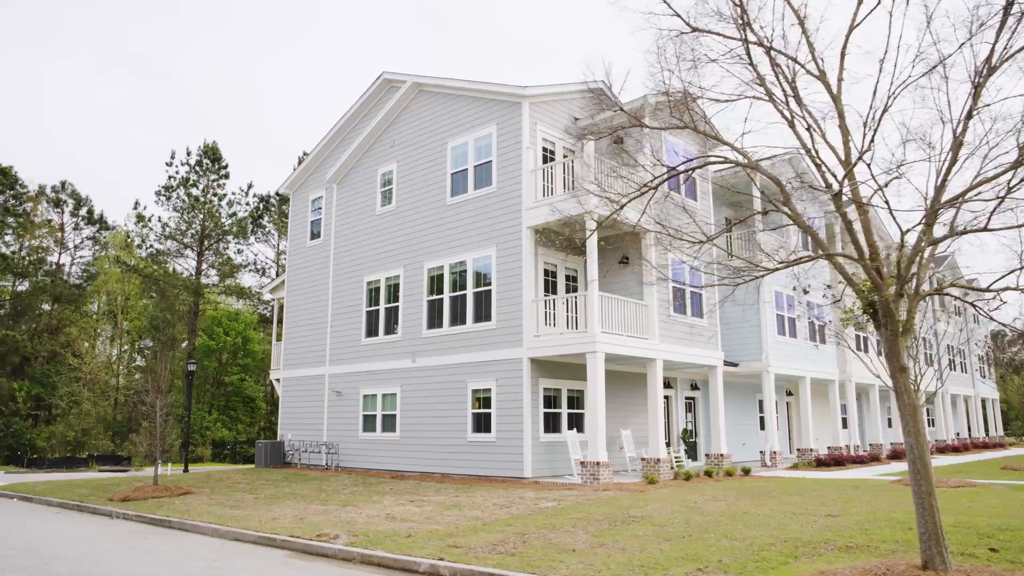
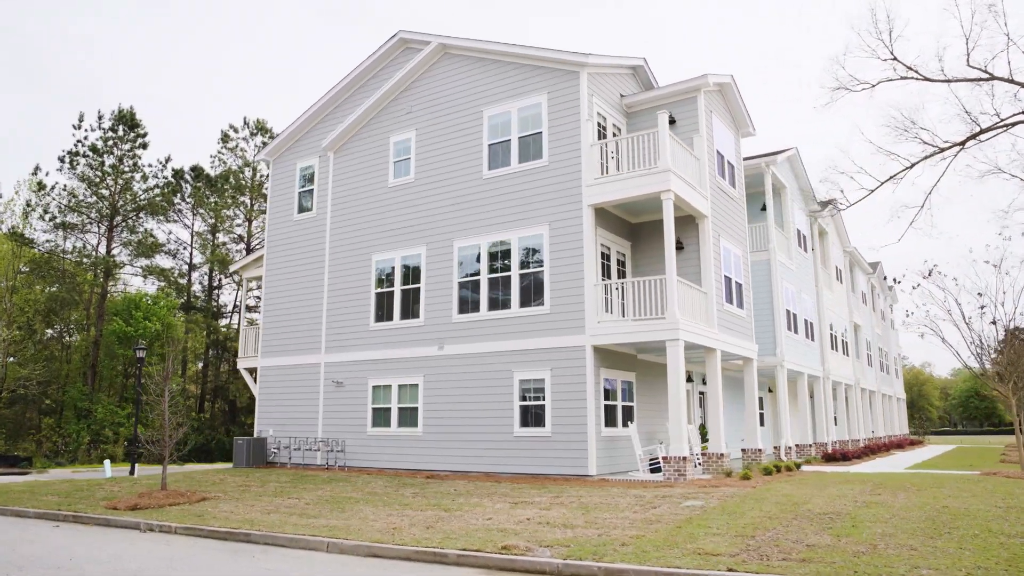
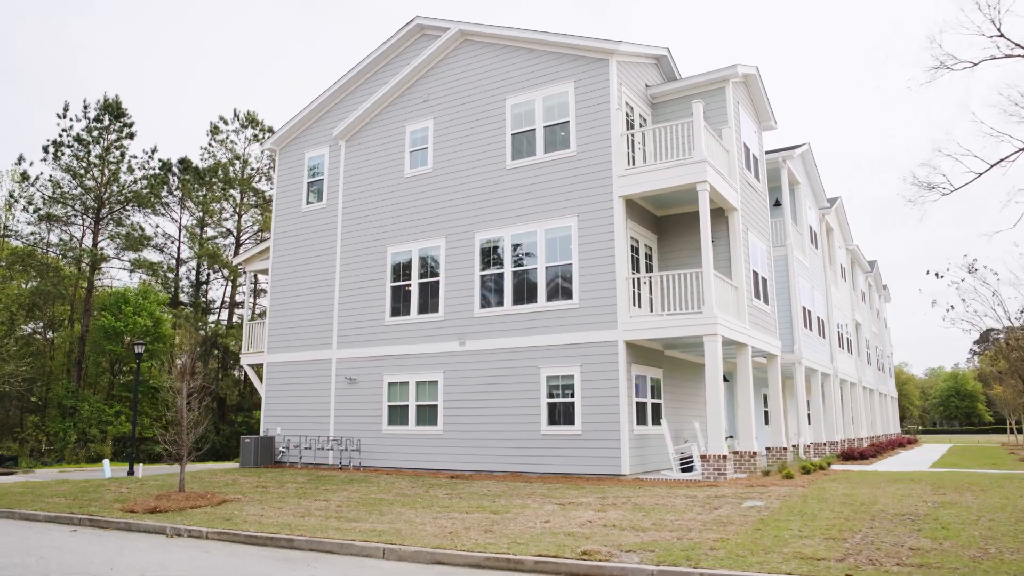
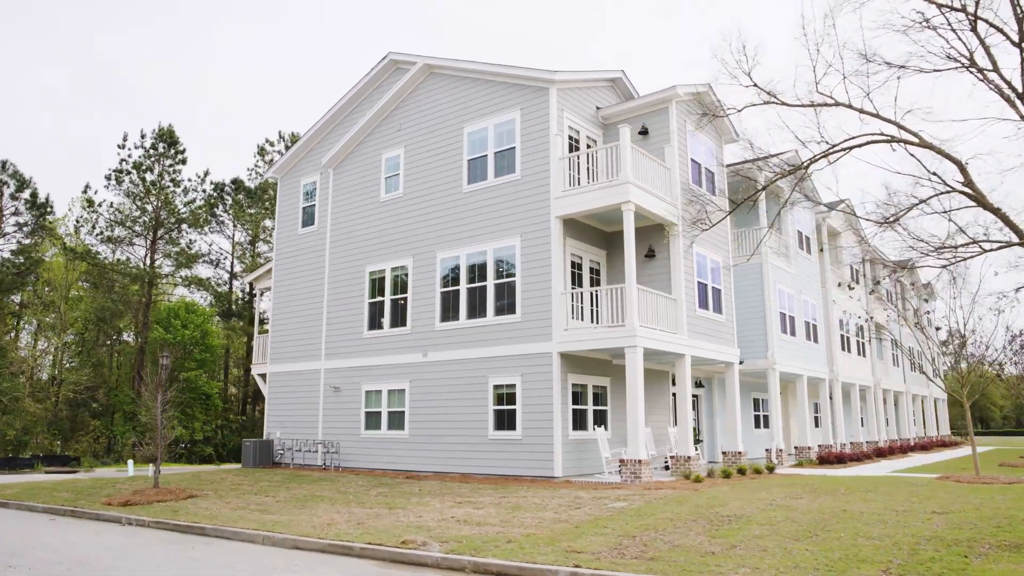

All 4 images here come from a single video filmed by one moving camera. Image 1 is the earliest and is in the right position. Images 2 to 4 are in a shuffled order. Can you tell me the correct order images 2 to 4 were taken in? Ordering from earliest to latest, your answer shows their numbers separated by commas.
4, 2, 3
